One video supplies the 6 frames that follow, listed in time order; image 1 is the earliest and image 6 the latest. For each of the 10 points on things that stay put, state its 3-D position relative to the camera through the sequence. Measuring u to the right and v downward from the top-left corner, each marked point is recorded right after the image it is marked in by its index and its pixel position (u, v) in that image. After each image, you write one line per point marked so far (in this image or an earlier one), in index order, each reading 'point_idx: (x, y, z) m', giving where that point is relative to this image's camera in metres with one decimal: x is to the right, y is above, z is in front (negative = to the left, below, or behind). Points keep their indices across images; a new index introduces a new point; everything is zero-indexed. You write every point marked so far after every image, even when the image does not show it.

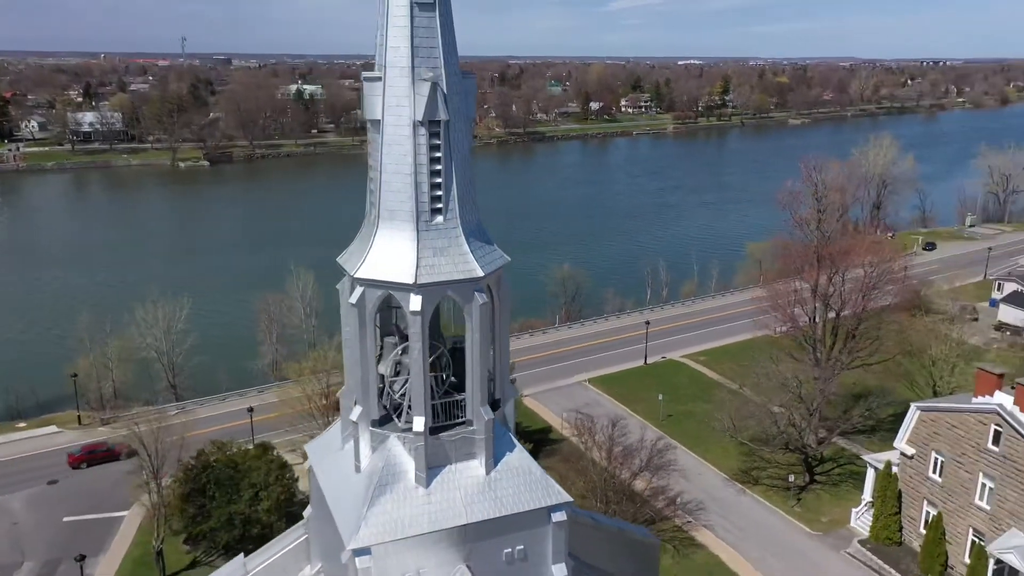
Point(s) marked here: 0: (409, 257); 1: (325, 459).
0: (-1.0, +0.3, +7.7) m
1: (-2.1, -1.9, +9.1) m
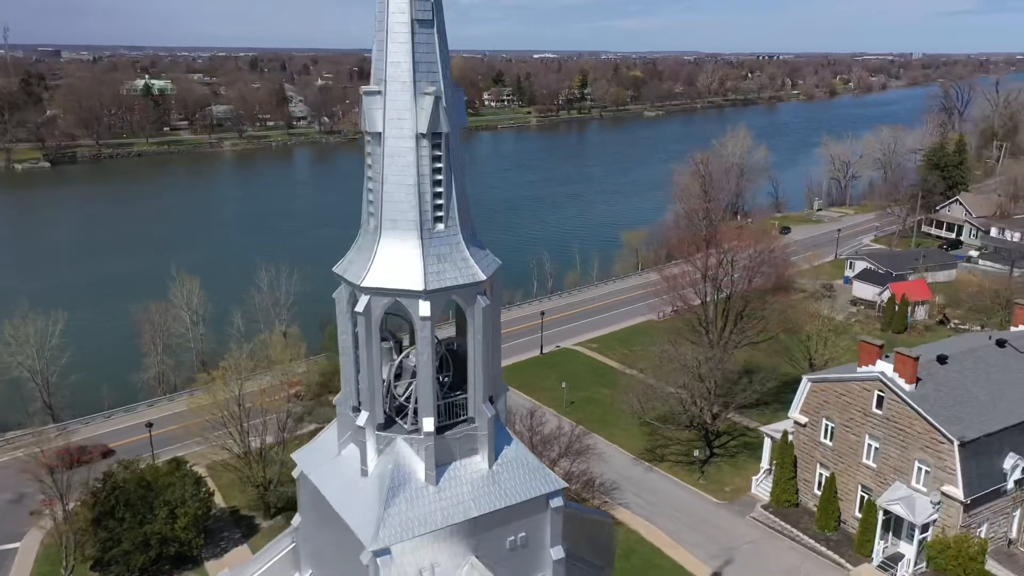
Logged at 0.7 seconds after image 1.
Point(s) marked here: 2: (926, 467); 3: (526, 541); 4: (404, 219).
0: (-0.9, +0.2, +8.0) m
1: (-2.1, -2.0, +9.2) m
2: (+9.7, -4.2, +19.0) m
3: (+0.2, -2.8, +9.0) m
4: (-1.1, +0.7, +8.1) m
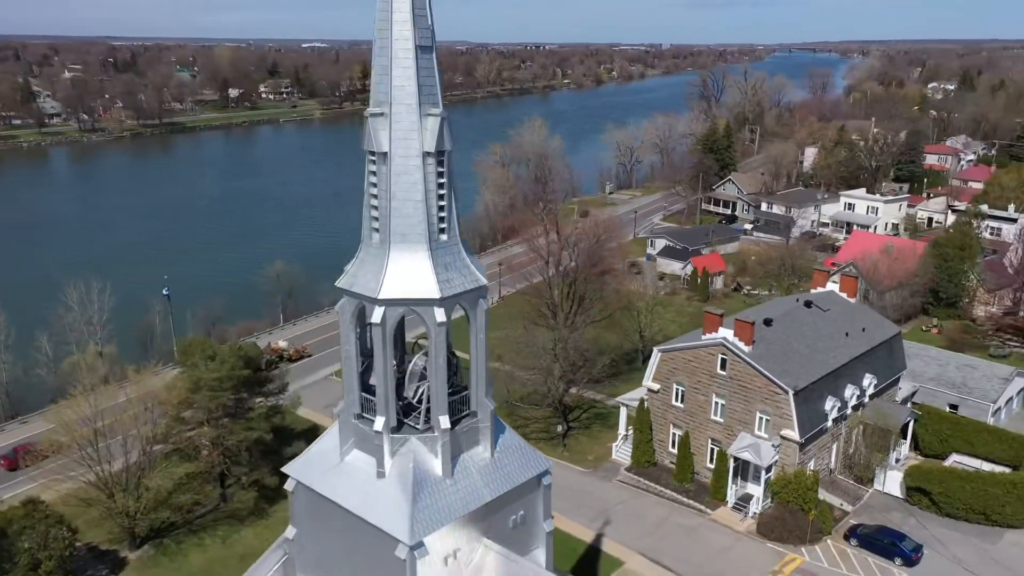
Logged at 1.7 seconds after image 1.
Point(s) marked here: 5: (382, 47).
0: (-0.9, +0.1, +8.6) m
1: (-2.2, -2.2, +9.5) m
2: (+6.9, -3.5, +22.0) m
3: (+0.2, -2.8, +9.9) m
4: (-1.1, +0.6, +8.6) m
5: (-1.3, +2.5, +8.3) m
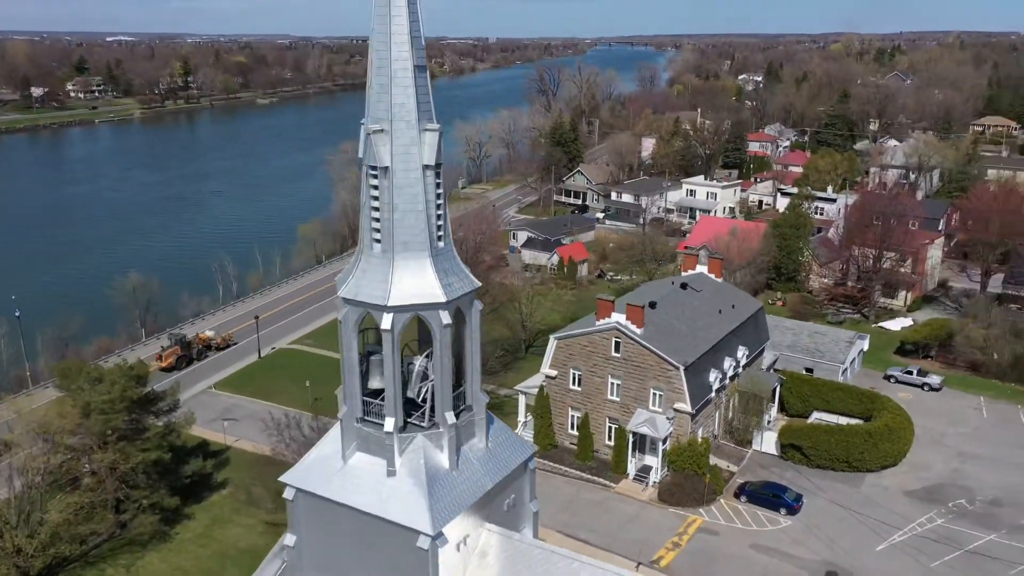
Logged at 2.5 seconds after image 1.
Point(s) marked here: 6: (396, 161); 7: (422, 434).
0: (-0.9, +0.1, +9.1) m
1: (-2.2, -2.3, +9.8) m
2: (+4.3, -3.0, +23.9) m
3: (0.0, -2.8, +10.6) m
4: (-1.1, +0.5, +9.1) m
5: (-1.4, +2.4, +8.7) m
6: (-1.3, +1.4, +8.9) m
7: (-1.0, -1.7, +9.5) m
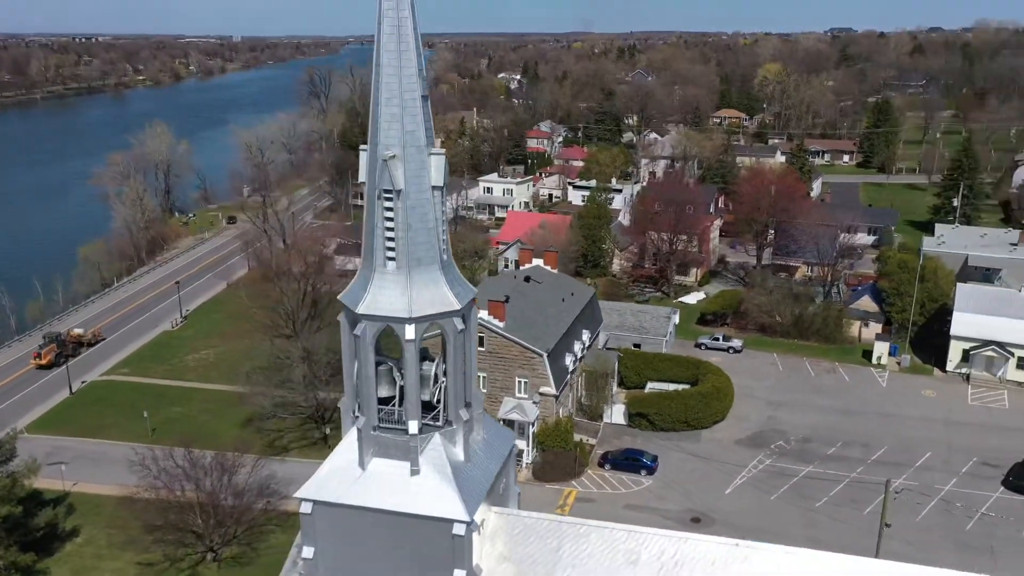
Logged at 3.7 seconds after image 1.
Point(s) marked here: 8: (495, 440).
0: (-0.8, 0.0, +10.0) m
1: (-2.0, -2.5, +10.3) m
2: (+0.4, -2.9, +25.6) m
3: (-0.1, -2.8, +11.7) m
4: (-1.1, +0.4, +9.9) m
5: (-1.4, +2.2, +9.4) m
6: (-1.2, +1.2, +9.6) m
7: (-0.9, -1.8, +10.4) m
8: (-0.3, -2.1, +11.4) m
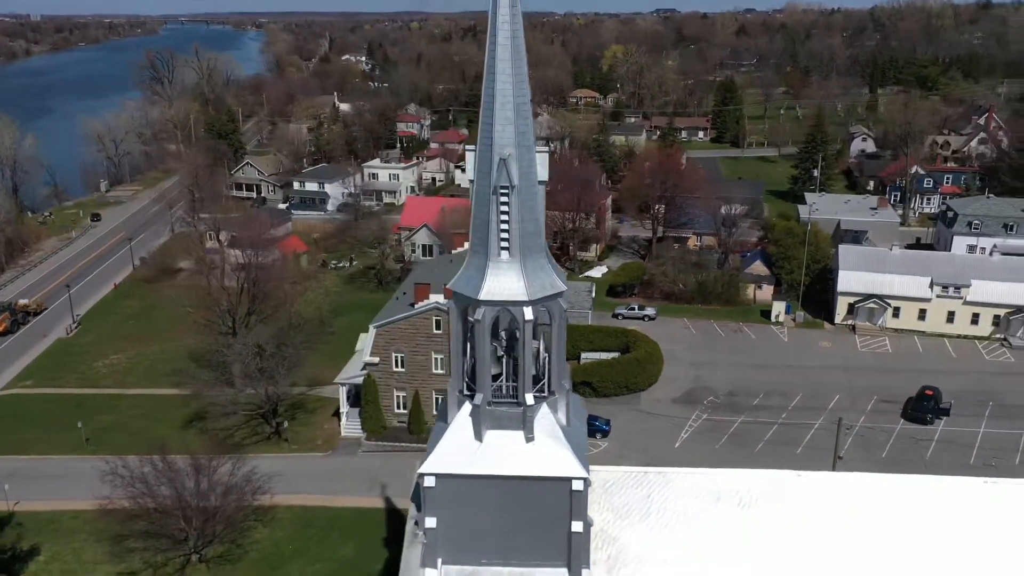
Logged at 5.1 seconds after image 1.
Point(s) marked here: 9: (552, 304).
0: (+0.5, +0.2, +11.1) m
1: (-0.6, -2.4, +11.2) m
2: (-1.0, -2.3, +26.7) m
3: (+1.1, -2.5, +13.0) m
4: (+0.3, +0.6, +11.0) m
5: (0.0, +2.4, +10.4) m
6: (+0.1, +1.4, +10.6) m
7: (+0.5, -1.6, +11.5) m
8: (+0.9, -1.8, +12.6) m
9: (+0.5, -0.2, +11.1) m
